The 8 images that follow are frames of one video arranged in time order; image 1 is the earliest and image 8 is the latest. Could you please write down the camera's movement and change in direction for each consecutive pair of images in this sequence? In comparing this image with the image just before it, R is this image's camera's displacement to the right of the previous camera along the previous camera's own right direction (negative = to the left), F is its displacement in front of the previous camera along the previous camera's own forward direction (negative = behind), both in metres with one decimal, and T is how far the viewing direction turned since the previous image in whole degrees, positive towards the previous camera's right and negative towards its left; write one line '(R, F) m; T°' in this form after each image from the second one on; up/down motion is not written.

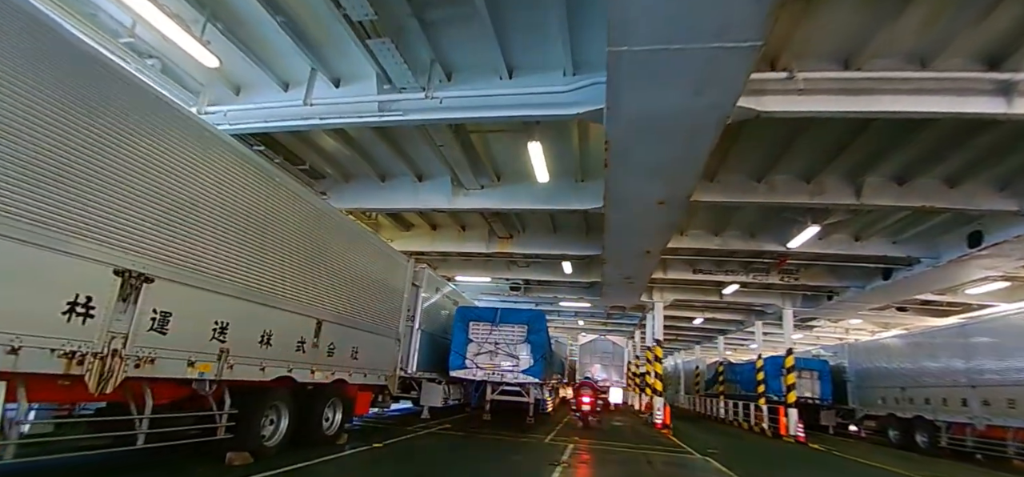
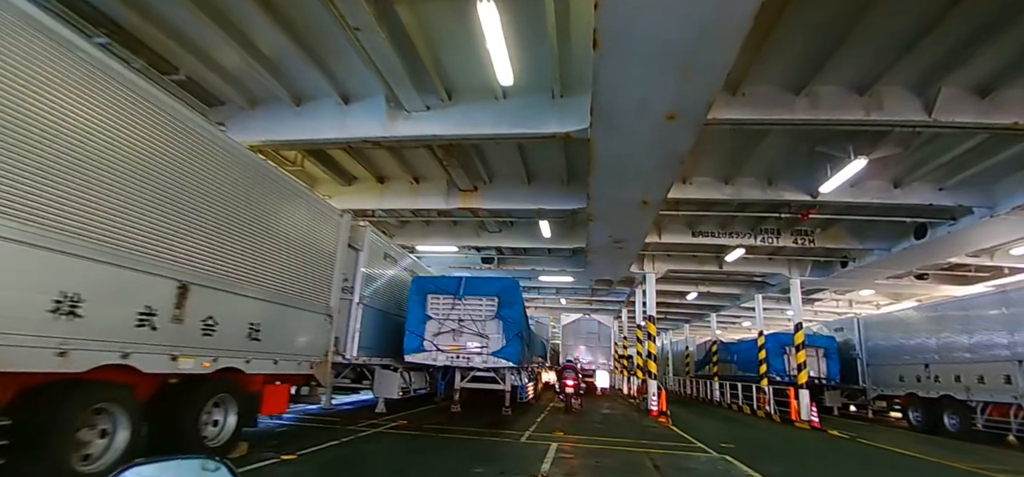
(+0.4, +2.4) m; +2°
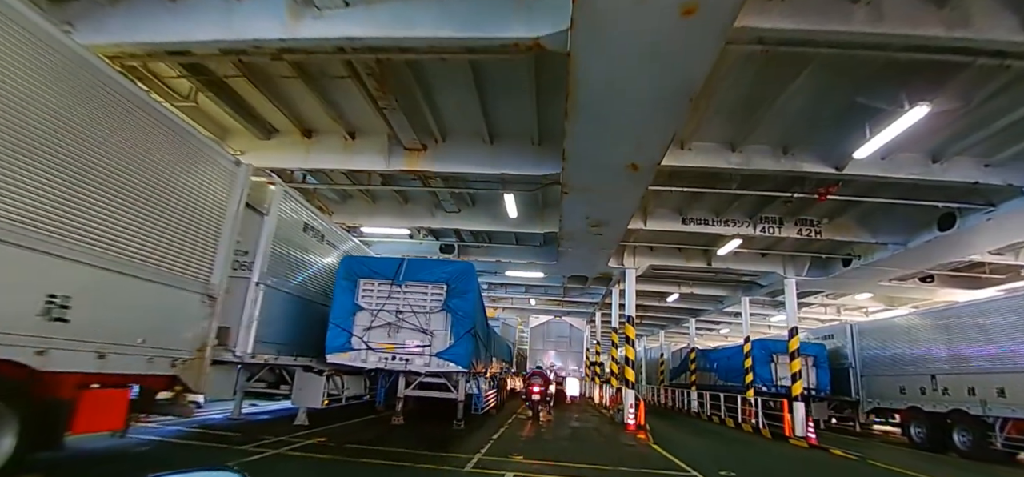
(+0.3, +2.0) m; +3°
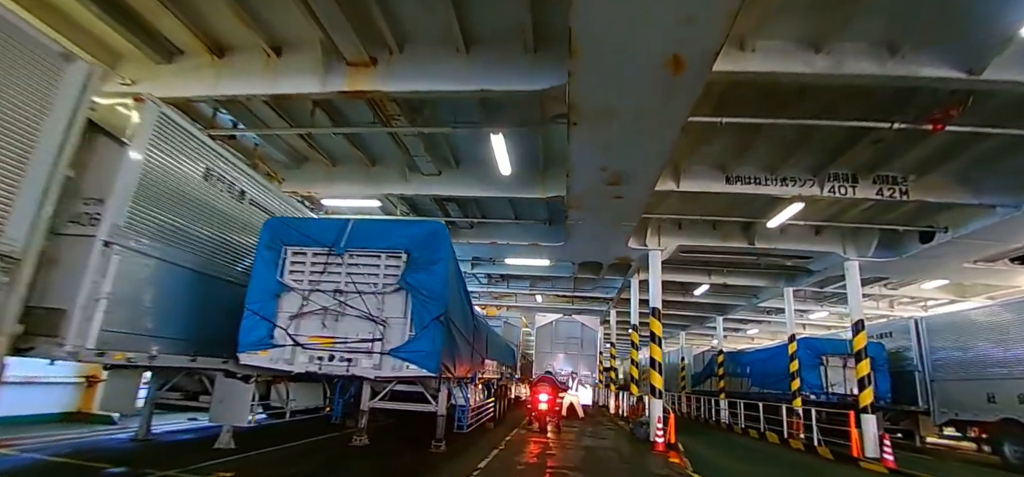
(+0.3, +2.4) m; -1°
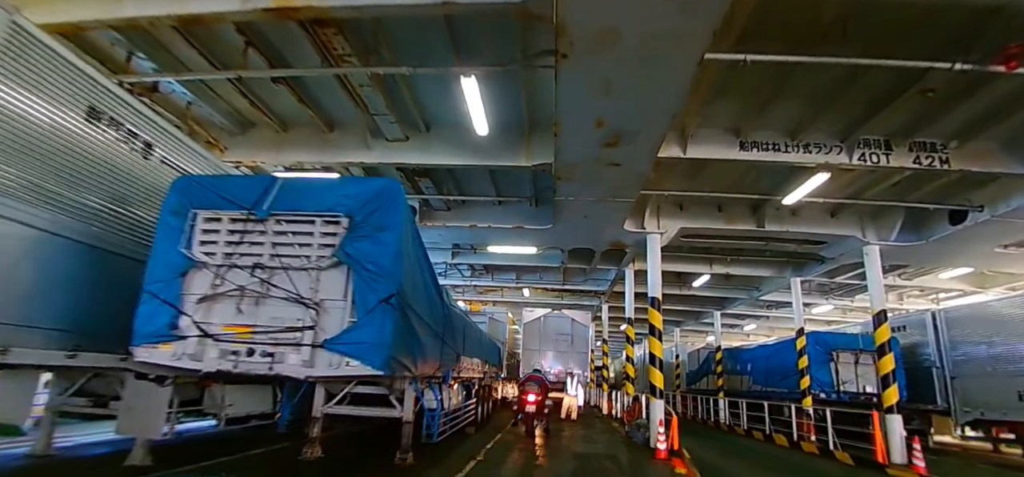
(+0.2, +1.3) m; +1°
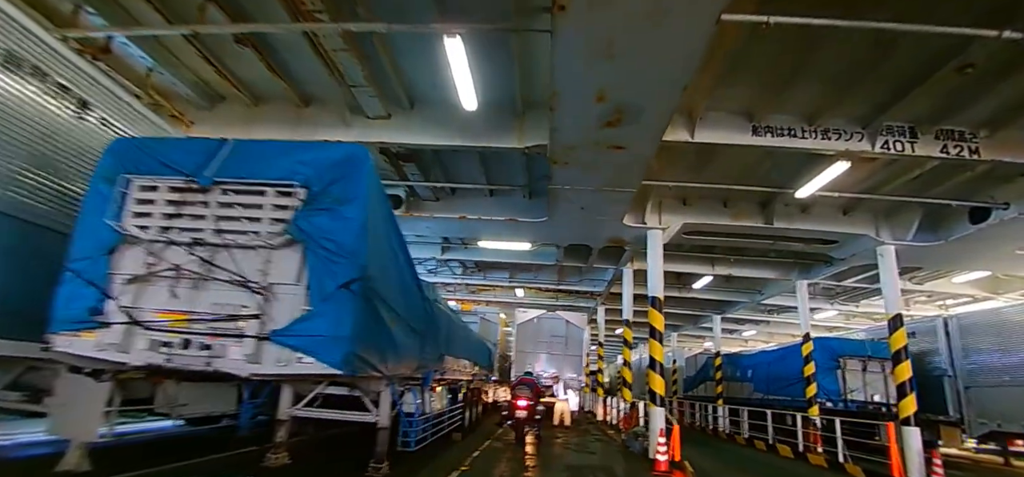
(+0.1, +0.6) m; 0°
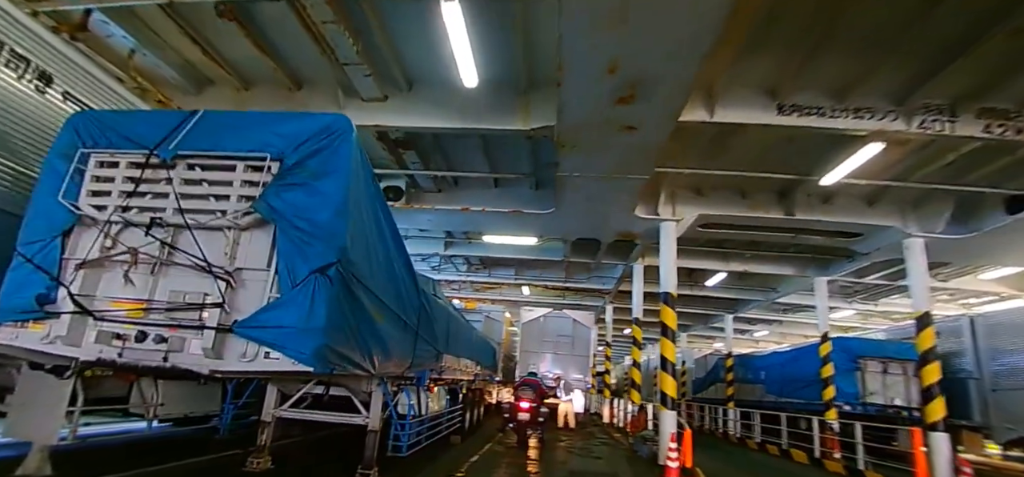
(0.0, +0.5) m; -1°
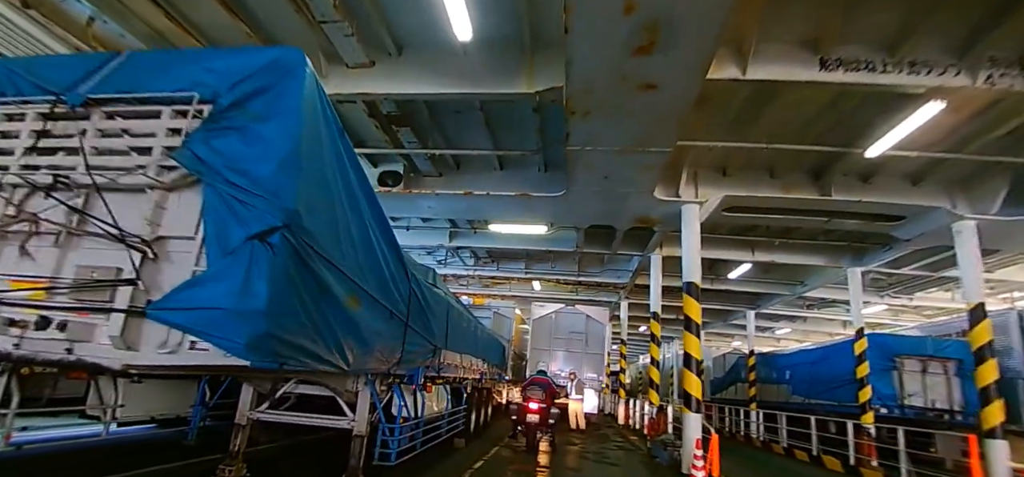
(+0.1, +0.7) m; -1°
